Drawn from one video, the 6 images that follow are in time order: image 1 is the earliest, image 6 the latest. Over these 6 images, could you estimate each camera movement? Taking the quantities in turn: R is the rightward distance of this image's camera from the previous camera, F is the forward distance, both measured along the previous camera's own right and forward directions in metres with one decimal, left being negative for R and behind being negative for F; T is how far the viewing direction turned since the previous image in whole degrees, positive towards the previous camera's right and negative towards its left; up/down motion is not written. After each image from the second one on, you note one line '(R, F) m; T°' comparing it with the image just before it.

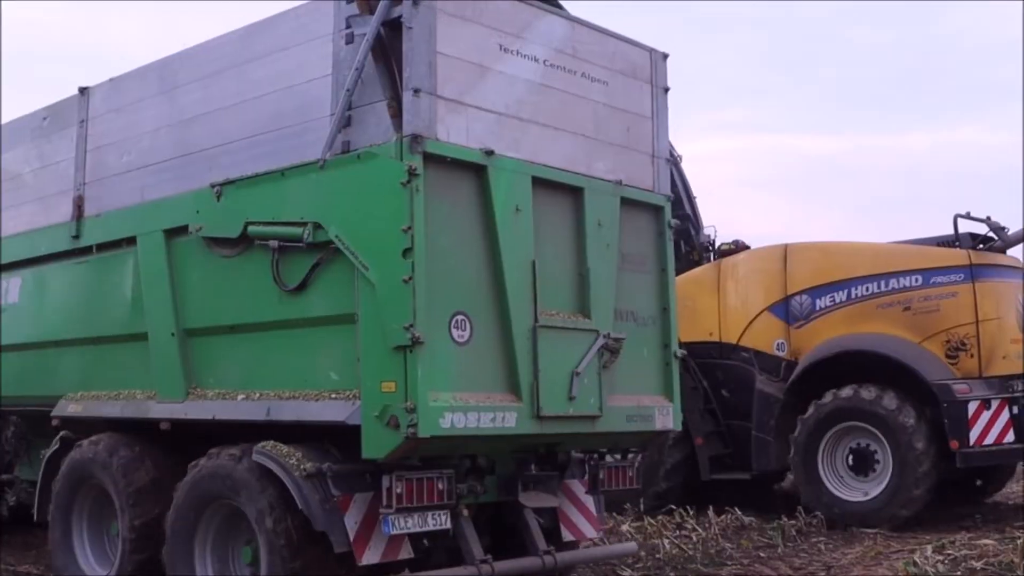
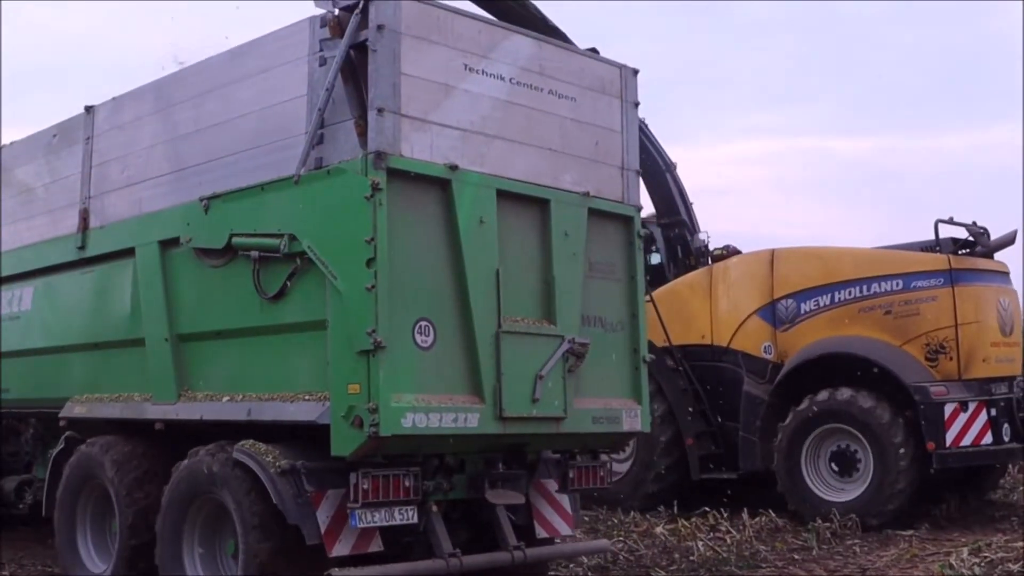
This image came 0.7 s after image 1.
(+0.7, -0.6) m; -2°
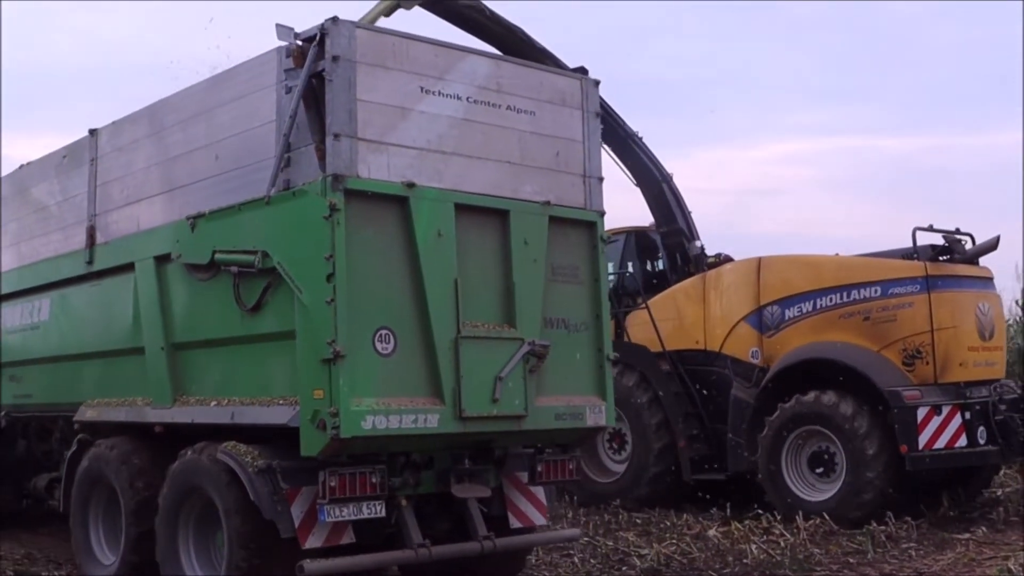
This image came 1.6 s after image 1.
(+1.0, -0.7) m; -3°
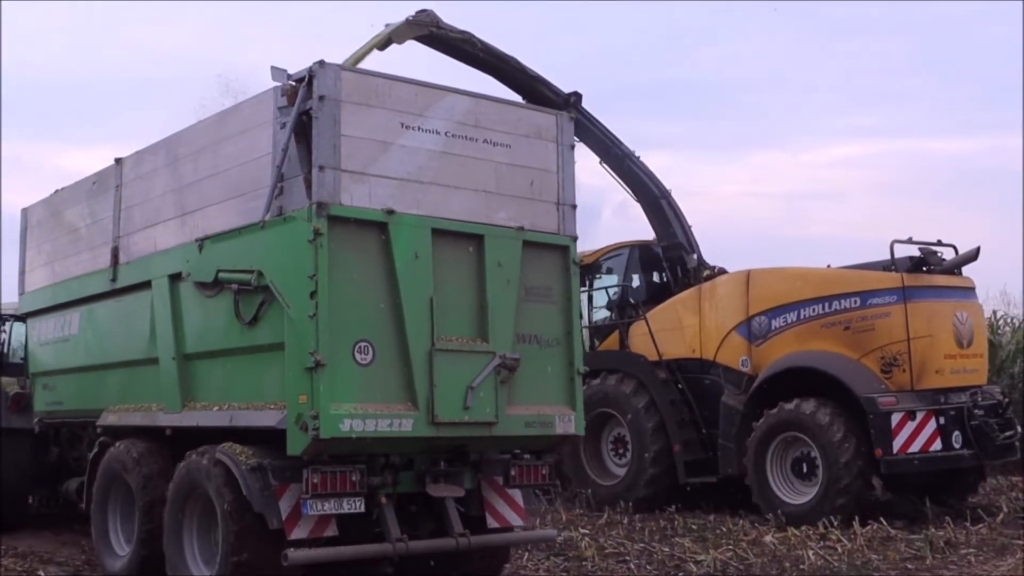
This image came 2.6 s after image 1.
(+0.9, -1.1) m; -3°
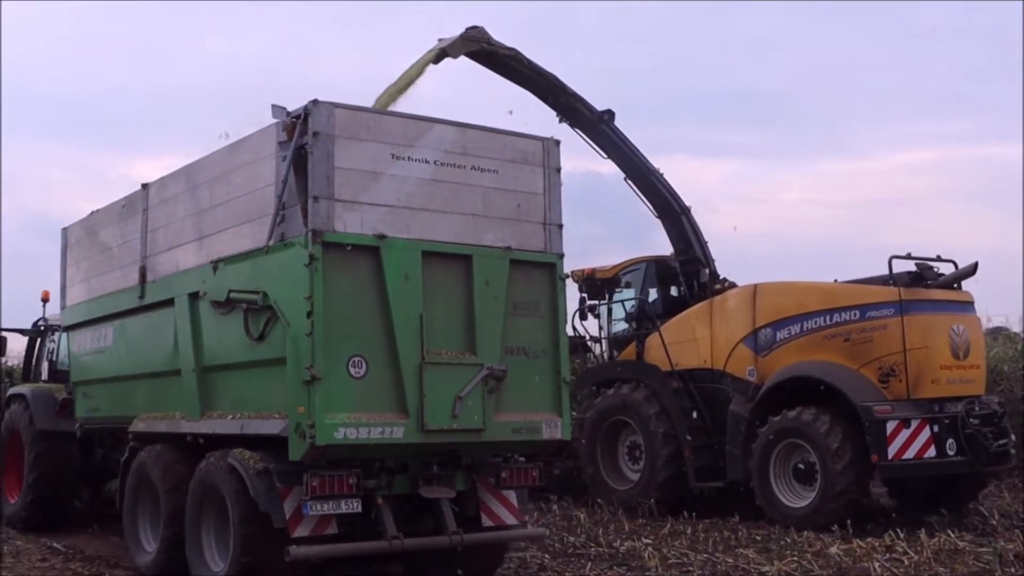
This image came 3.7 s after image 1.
(+0.9, -0.9) m; -3°
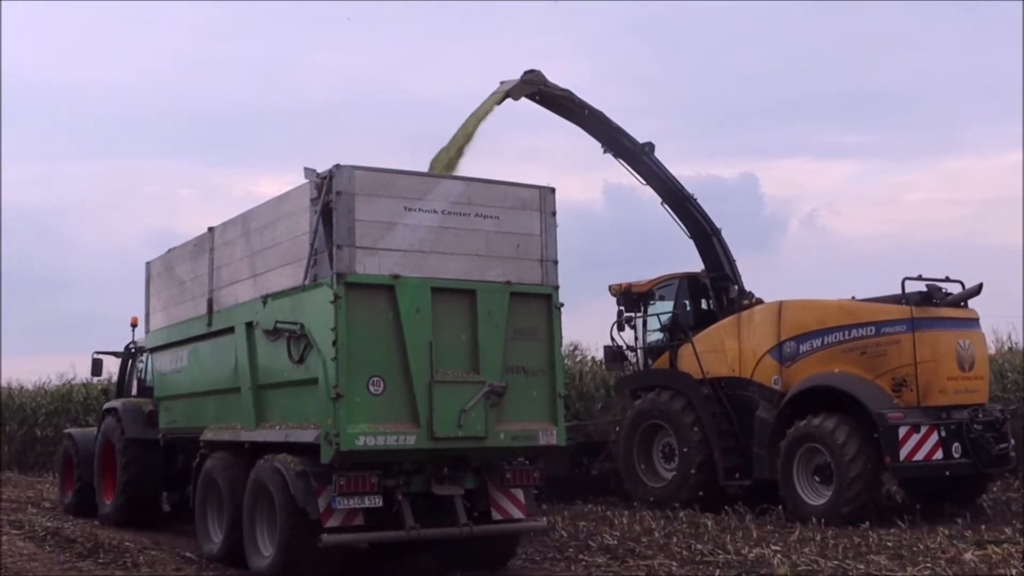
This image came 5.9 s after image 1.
(+1.5, -2.0) m; -5°
